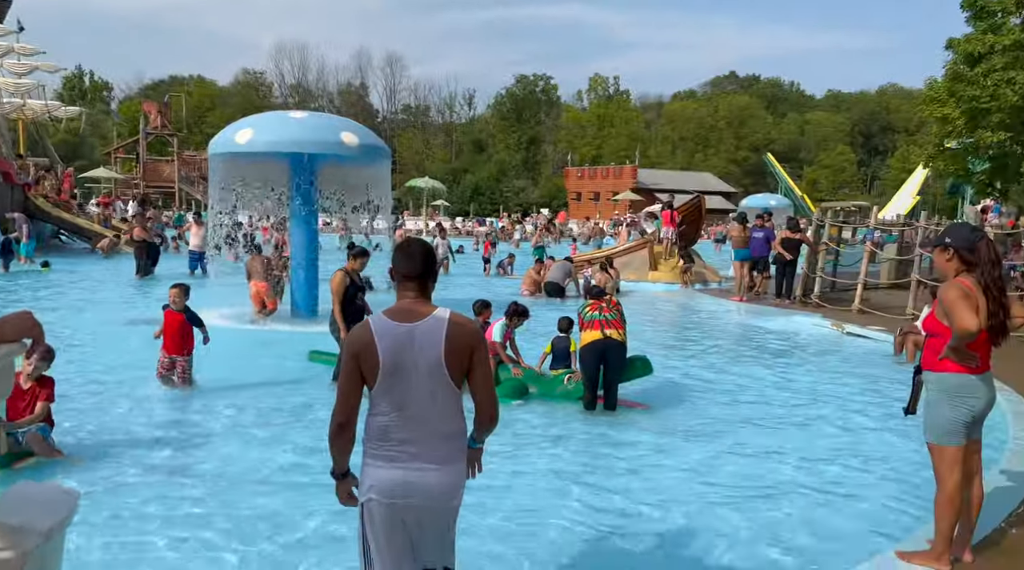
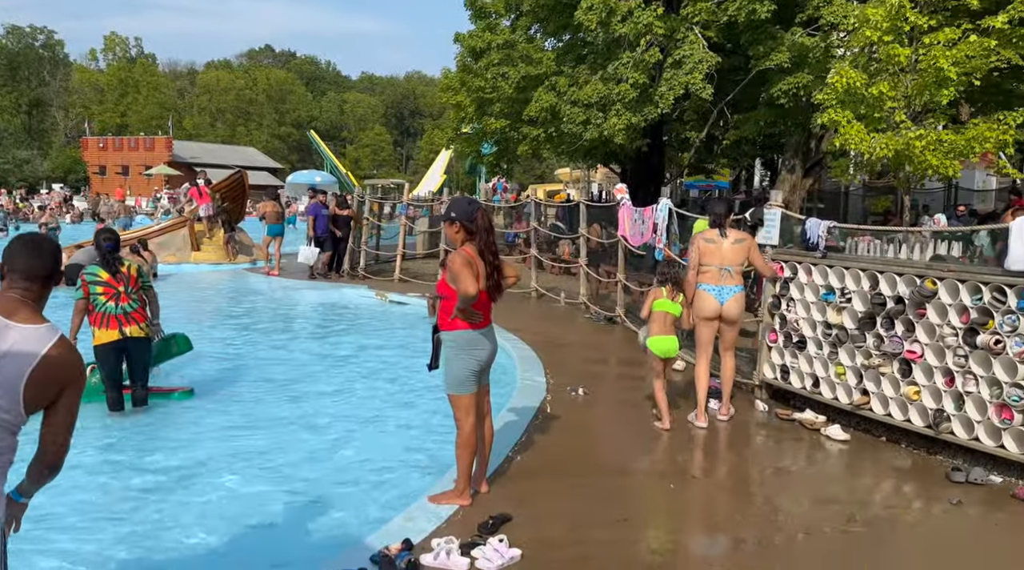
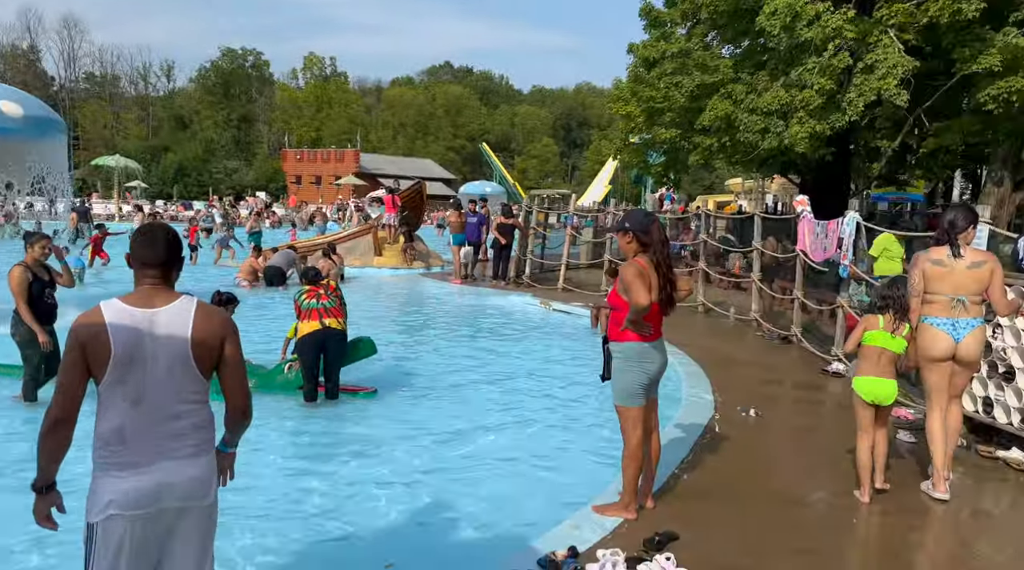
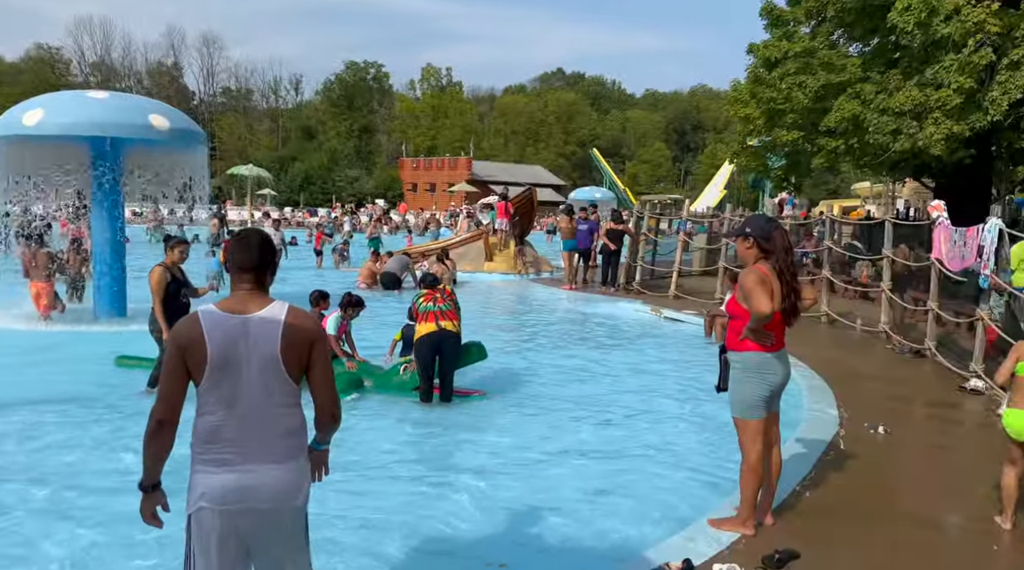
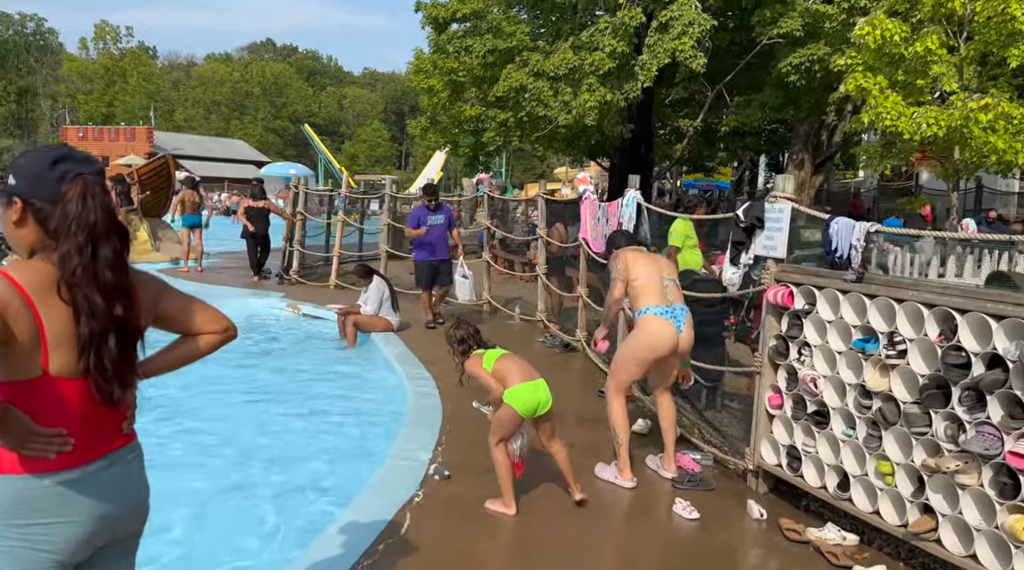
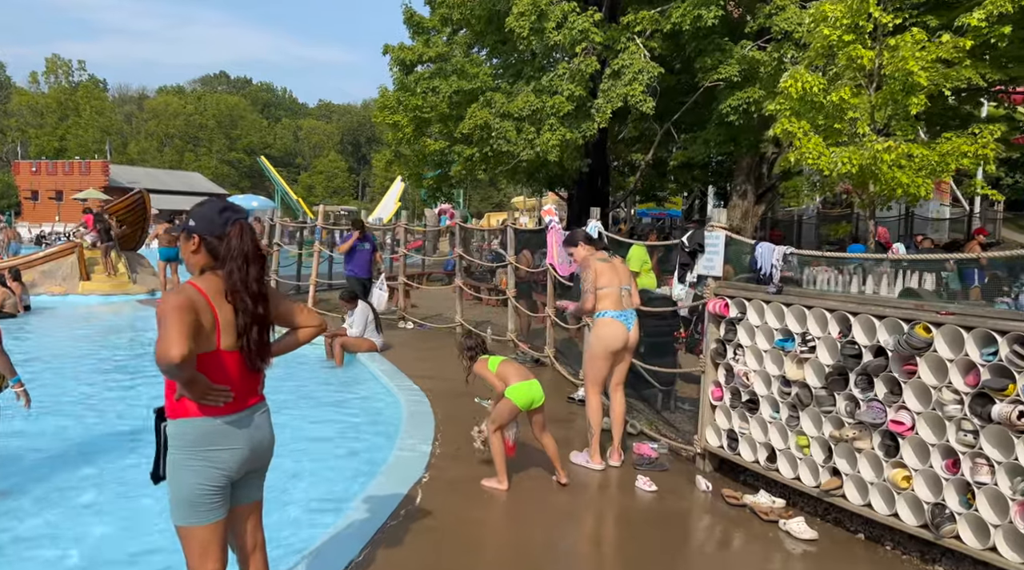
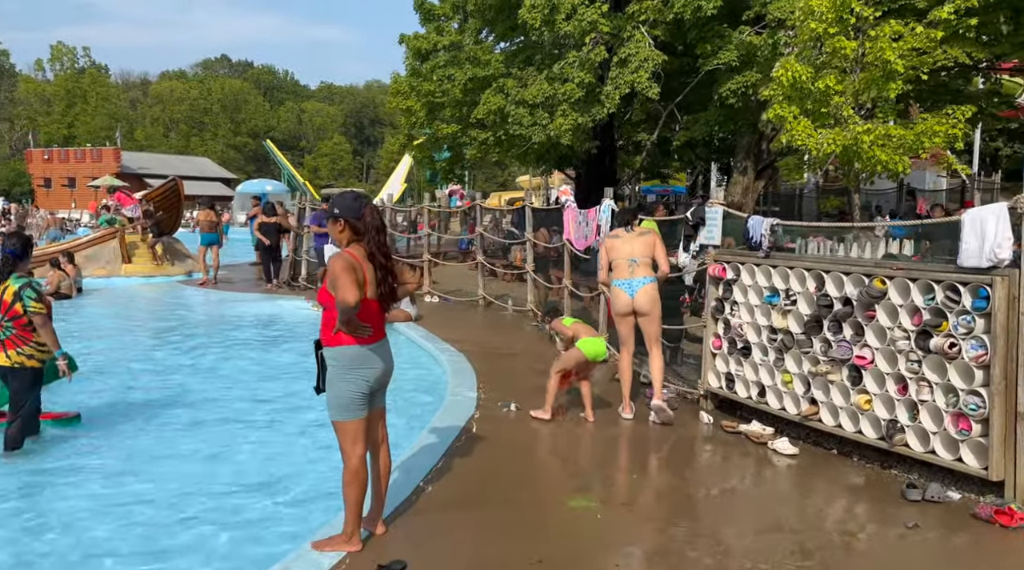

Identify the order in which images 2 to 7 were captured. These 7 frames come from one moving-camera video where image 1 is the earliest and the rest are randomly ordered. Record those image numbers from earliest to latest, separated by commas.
4, 3, 2, 7, 6, 5
